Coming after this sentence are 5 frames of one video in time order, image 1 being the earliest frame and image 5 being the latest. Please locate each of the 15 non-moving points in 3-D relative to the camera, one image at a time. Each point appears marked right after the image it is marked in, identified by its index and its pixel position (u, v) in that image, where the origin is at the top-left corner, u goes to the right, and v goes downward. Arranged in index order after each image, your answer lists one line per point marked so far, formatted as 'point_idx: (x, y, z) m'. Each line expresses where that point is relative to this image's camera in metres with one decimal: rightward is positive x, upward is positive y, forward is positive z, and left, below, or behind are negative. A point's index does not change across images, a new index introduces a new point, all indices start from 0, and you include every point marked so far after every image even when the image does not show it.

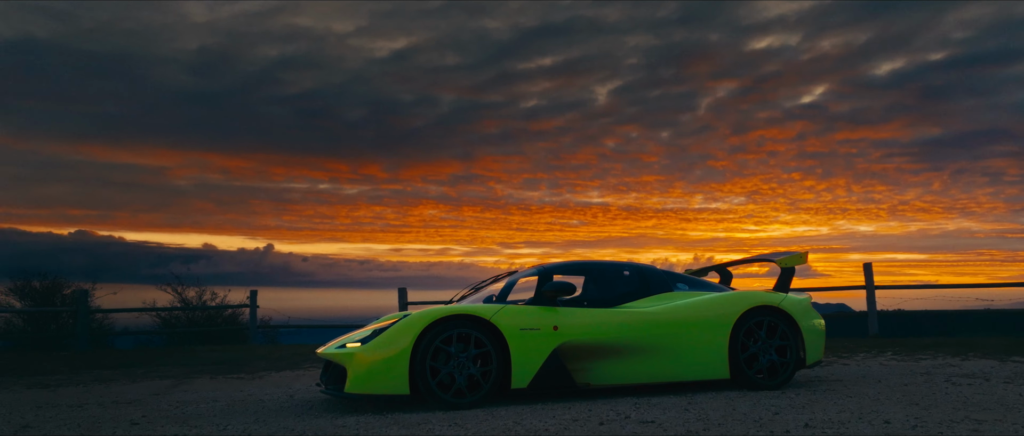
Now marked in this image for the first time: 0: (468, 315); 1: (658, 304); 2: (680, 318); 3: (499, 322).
0: (-0.3, -0.7, +5.0) m
1: (+1.1, -0.6, +5.6) m
2: (+1.3, -0.7, +5.4) m
3: (-0.1, -0.7, +5.0) m
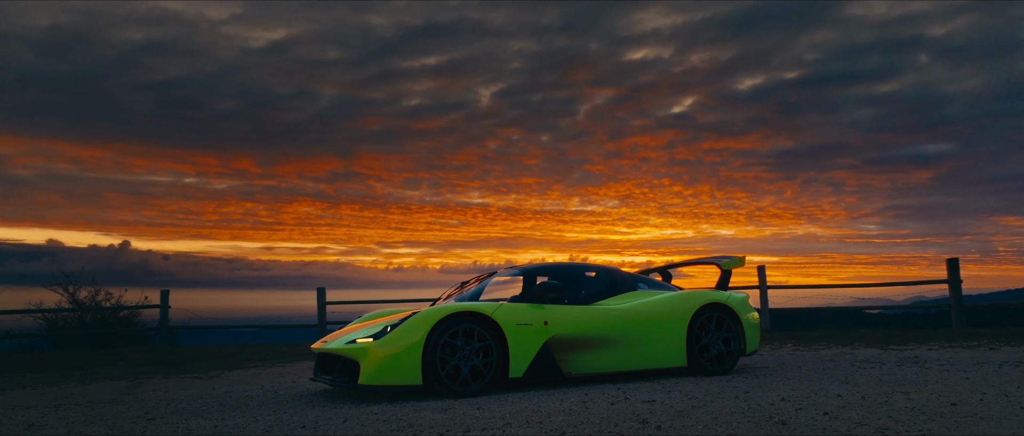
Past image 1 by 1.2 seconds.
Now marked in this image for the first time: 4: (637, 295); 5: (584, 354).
0: (-0.3, -0.7, +5.5) m
1: (+1.0, -0.7, +6.3) m
2: (+1.2, -0.8, +6.2) m
3: (-0.1, -0.8, +5.6) m
4: (+1.1, -0.7, +6.5) m
5: (+0.6, -1.1, +5.9) m
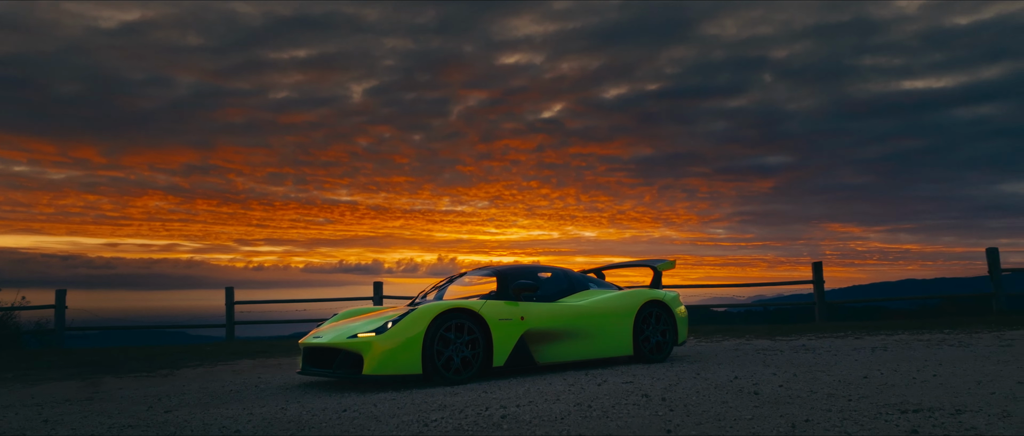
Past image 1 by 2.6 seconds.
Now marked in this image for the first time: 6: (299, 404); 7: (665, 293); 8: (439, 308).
0: (-0.4, -0.8, +6.2) m
1: (+0.7, -0.8, +7.2) m
2: (+0.9, -0.9, +7.2) m
3: (-0.2, -0.8, +6.3) m
4: (+0.8, -0.8, +7.5) m
5: (+0.4, -1.2, +6.8) m
6: (-1.6, -1.4, +5.4) m
7: (+1.6, -0.8, +7.8) m
8: (-0.6, -0.8, +6.1) m
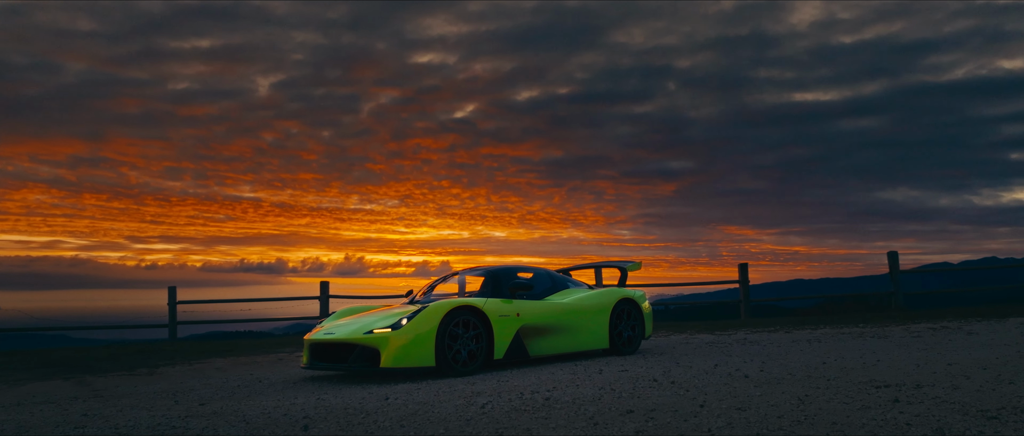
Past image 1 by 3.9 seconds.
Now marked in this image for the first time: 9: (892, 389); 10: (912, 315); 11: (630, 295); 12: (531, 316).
0: (-0.4, -0.8, +6.8) m
1: (+0.6, -0.9, +7.9) m
2: (+0.8, -1.0, +7.9) m
3: (-0.2, -0.9, +6.9) m
4: (+0.7, -0.8, +8.1) m
5: (+0.3, -1.2, +7.4) m
6: (-1.5, -1.4, +5.8) m
7: (+1.4, -0.9, +8.6) m
8: (-0.6, -0.8, +6.6) m
9: (+2.4, -1.1, +4.6) m
10: (+6.8, -1.7, +12.4) m
11: (+1.4, -0.9, +8.4) m
12: (+0.2, -1.0, +7.3) m
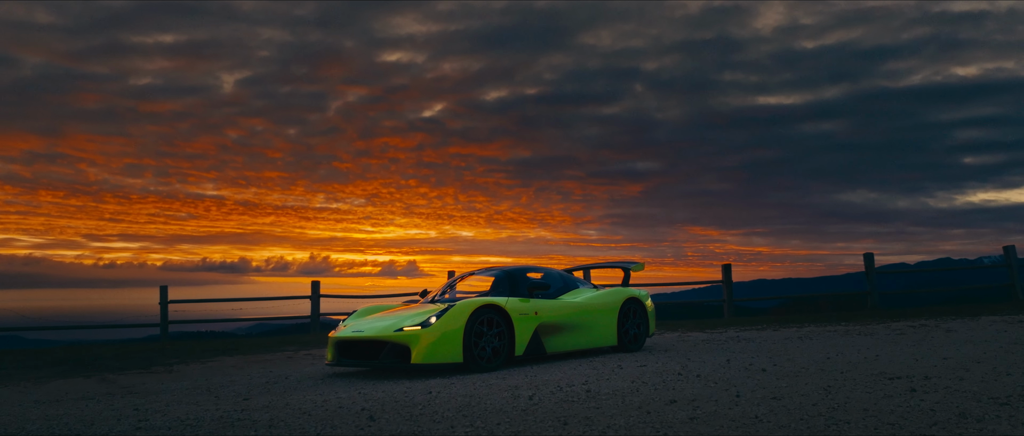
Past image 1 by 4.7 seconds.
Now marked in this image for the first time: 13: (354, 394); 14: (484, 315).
0: (-0.2, -0.8, +7.1) m
1: (+0.7, -0.9, +8.3) m
2: (+0.9, -1.0, +8.2) m
3: (0.0, -0.9, +7.2) m
4: (+0.8, -0.9, +8.5) m
5: (+0.5, -1.3, +7.7) m
6: (-1.2, -1.4, +6.0) m
7: (+1.5, -0.9, +9.0) m
8: (-0.4, -0.8, +6.9) m
9: (+2.7, -1.1, +5.0) m
10: (+6.7, -1.7, +13.0) m
11: (+1.5, -0.9, +8.8) m
12: (+0.4, -1.0, +7.6) m
13: (-1.3, -1.4, +5.8) m
14: (-0.3, -0.9, +7.0) m
